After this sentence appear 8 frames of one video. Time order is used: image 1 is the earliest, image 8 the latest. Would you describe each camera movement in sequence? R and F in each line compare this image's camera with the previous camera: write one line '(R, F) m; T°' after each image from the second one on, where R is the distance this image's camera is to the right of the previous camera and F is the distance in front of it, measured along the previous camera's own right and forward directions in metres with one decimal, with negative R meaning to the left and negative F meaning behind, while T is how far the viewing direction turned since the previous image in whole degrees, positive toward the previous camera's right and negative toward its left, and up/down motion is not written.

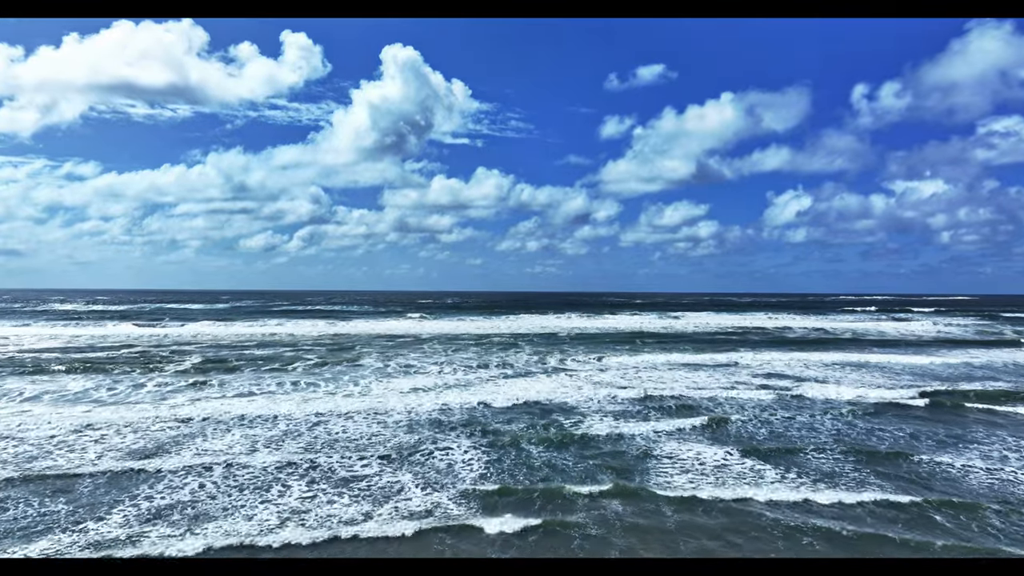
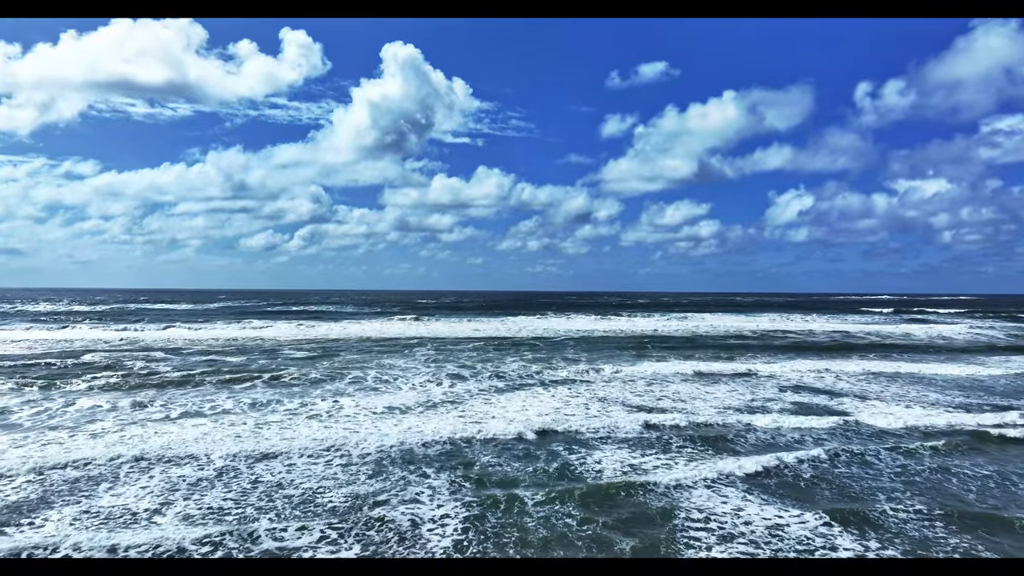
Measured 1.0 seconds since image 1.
(+0.1, +1.5) m; 0°
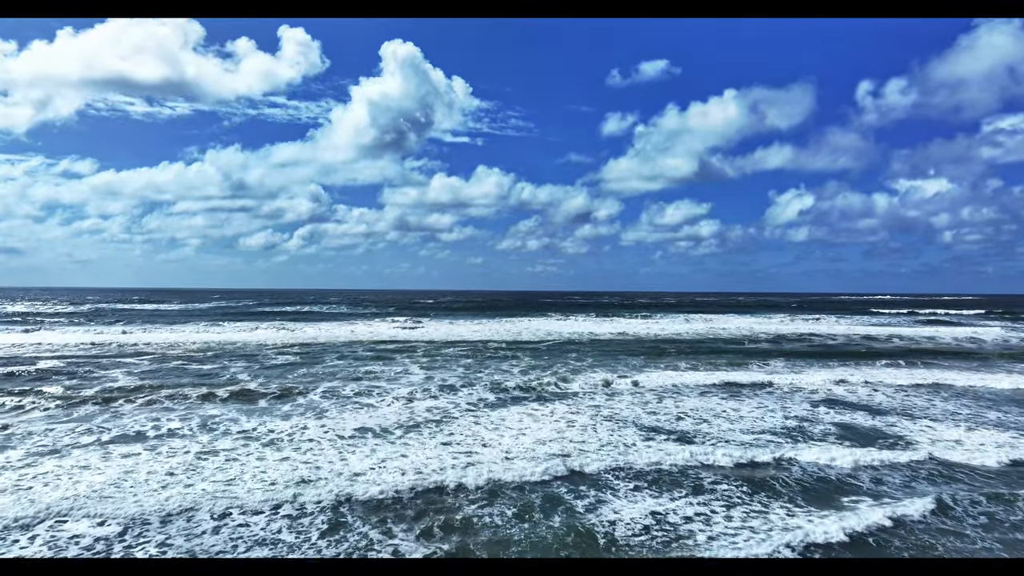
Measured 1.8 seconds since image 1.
(0.0, +1.3) m; 0°
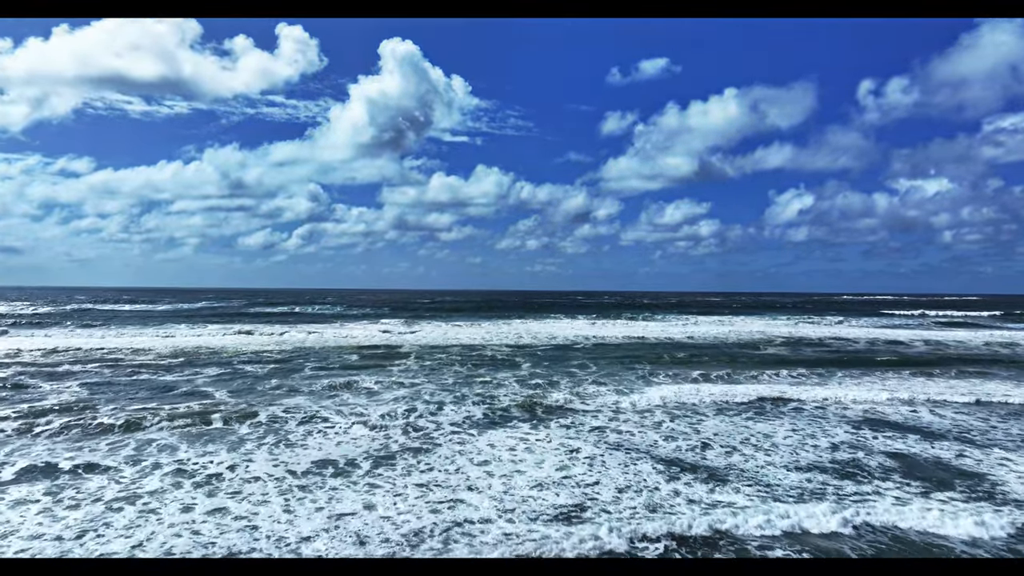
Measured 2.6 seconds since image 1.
(0.0, +1.3) m; 0°
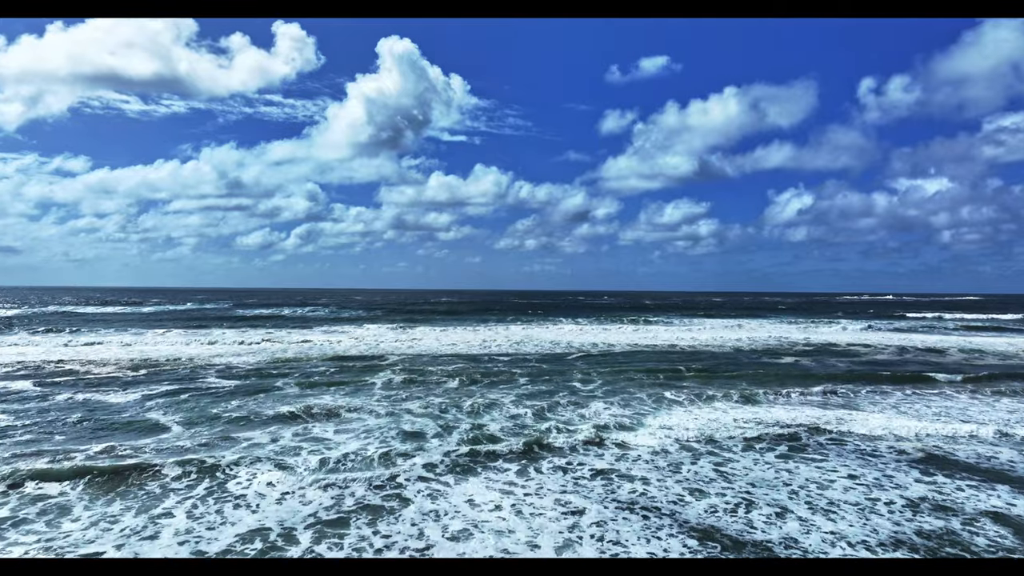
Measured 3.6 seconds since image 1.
(0.0, +1.6) m; 0°
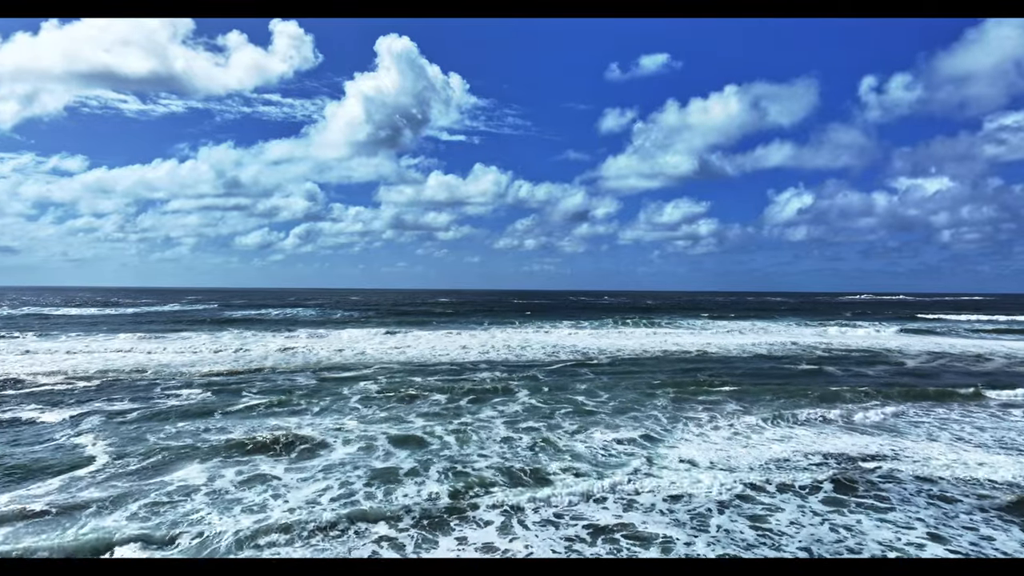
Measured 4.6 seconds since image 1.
(0.0, +1.5) m; 0°
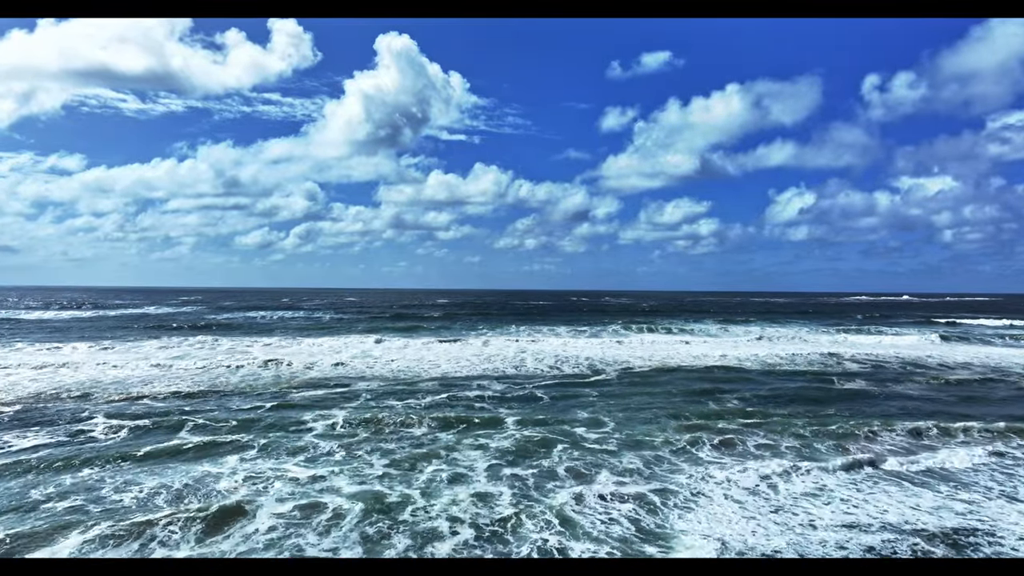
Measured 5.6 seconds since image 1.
(+0.1, +1.8) m; 0°
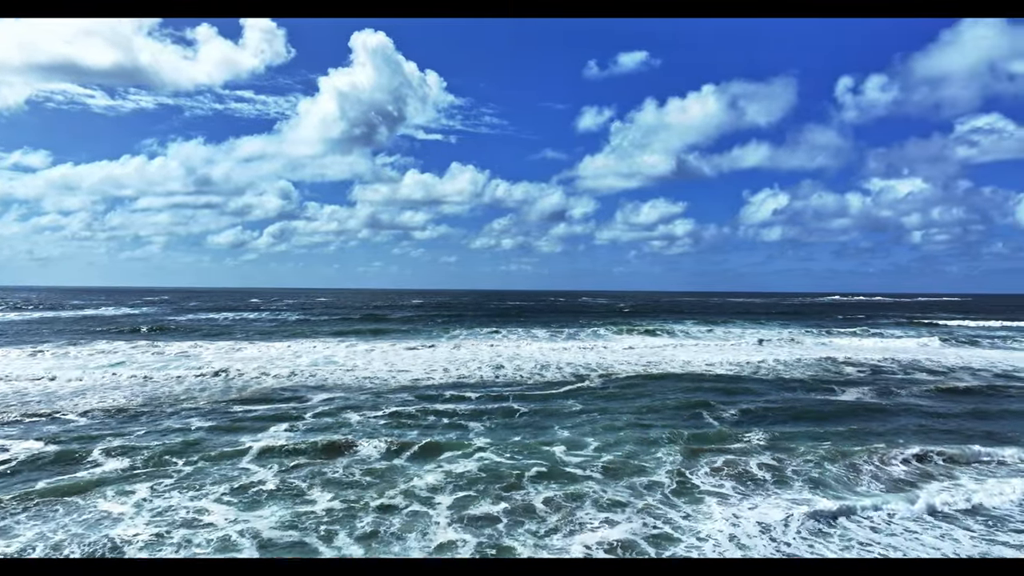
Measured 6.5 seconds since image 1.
(0.0, +1.3) m; +2°
